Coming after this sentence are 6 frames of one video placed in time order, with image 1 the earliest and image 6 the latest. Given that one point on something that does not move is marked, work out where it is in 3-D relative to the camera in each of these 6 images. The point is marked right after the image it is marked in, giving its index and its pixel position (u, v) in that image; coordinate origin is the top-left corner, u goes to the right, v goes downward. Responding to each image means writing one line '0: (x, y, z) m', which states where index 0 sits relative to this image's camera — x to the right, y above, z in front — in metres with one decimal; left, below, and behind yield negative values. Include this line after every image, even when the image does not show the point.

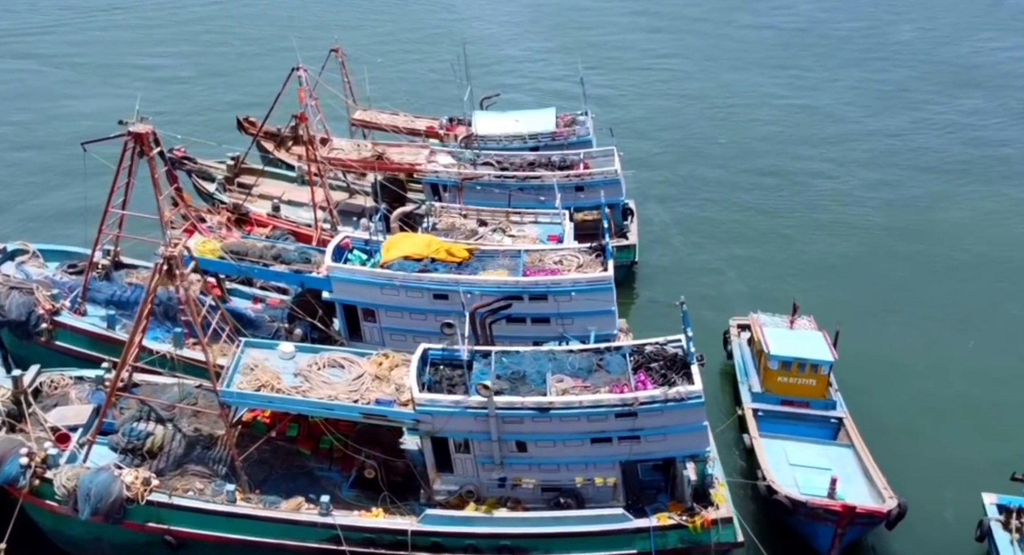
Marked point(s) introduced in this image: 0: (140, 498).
0: (-7.2, -4.3, +19.9) m
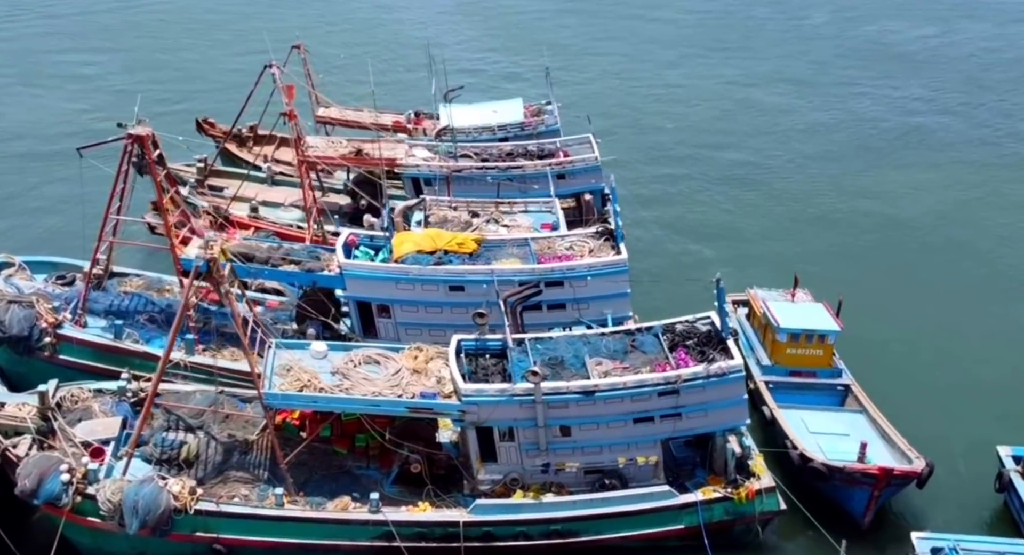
0: (-6.1, -4.4, +19.3) m
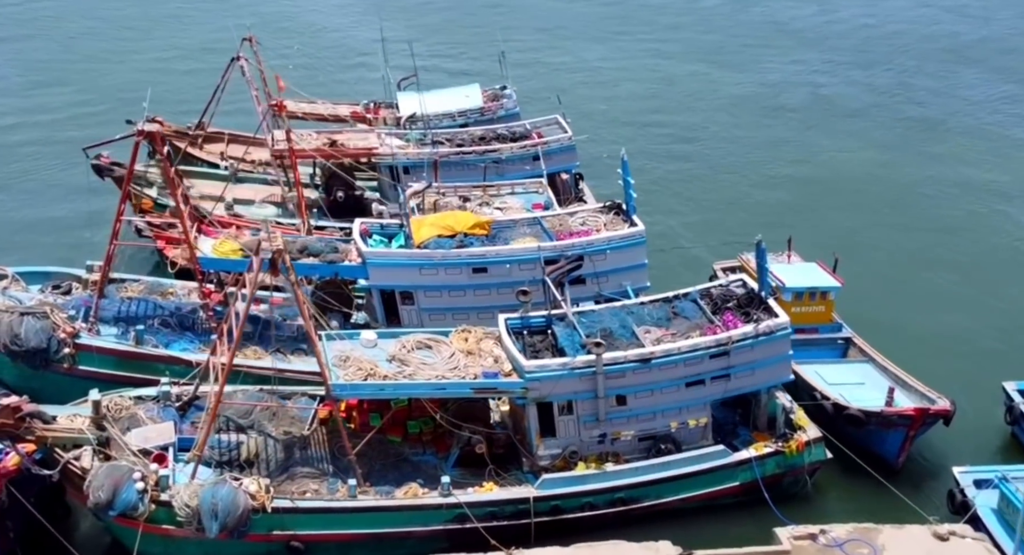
0: (-4.5, -4.3, +18.8) m
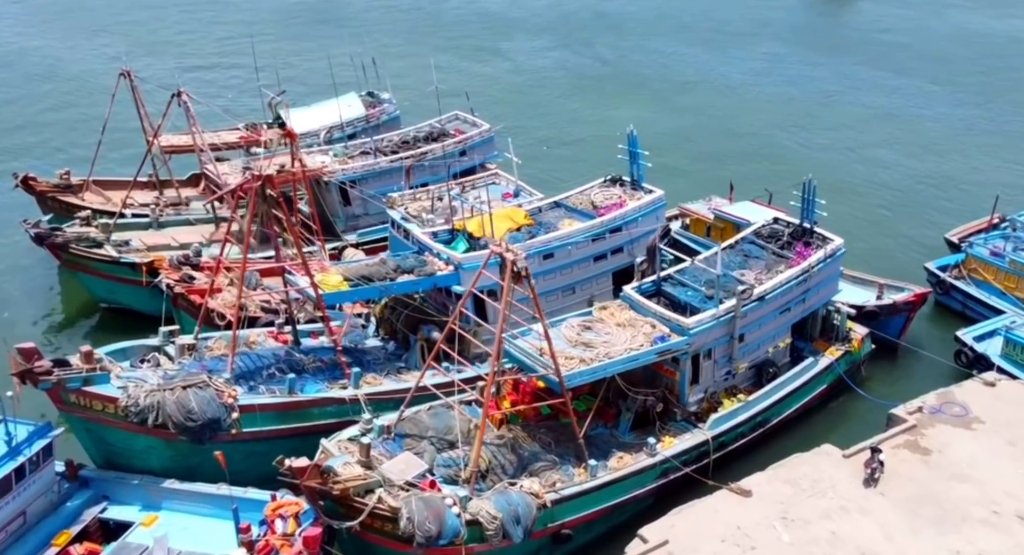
0: (+0.7, -4.3, +19.6) m
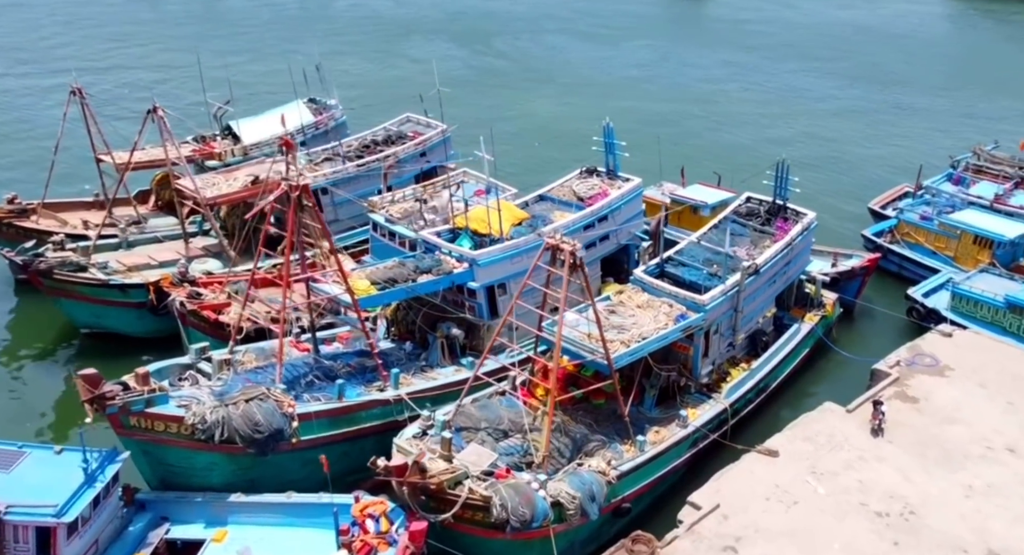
0: (+2.0, -4.1, +20.7) m
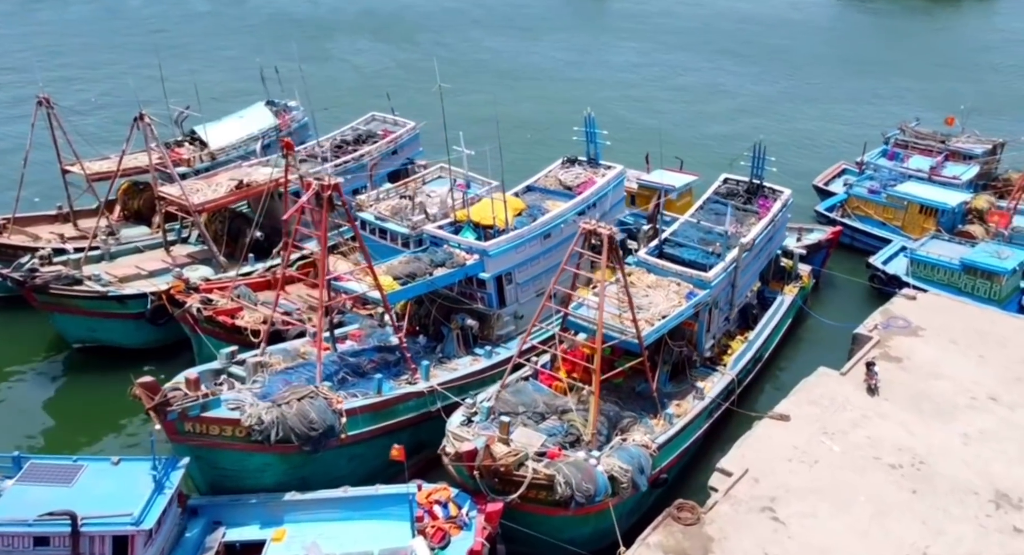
0: (+3.0, -3.7, +21.7) m
